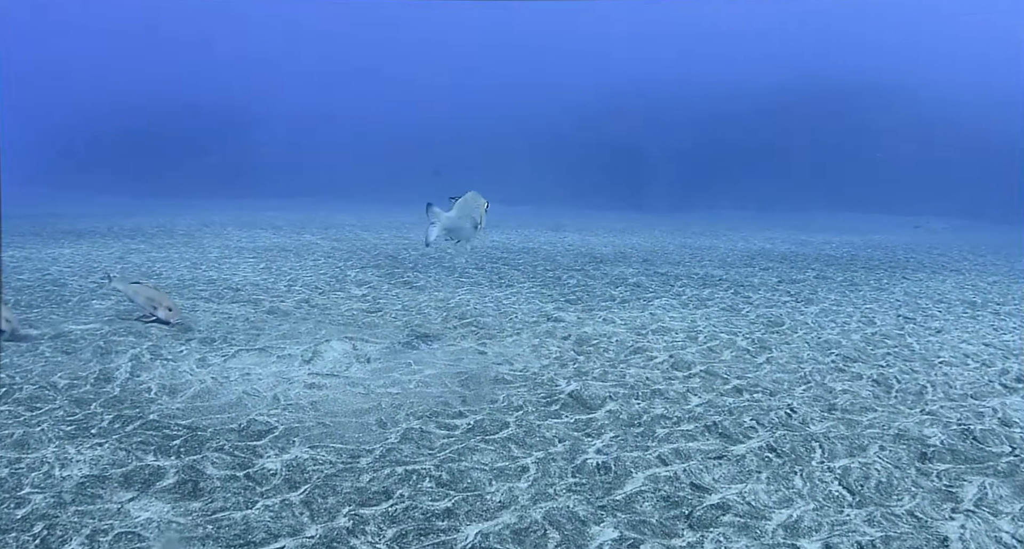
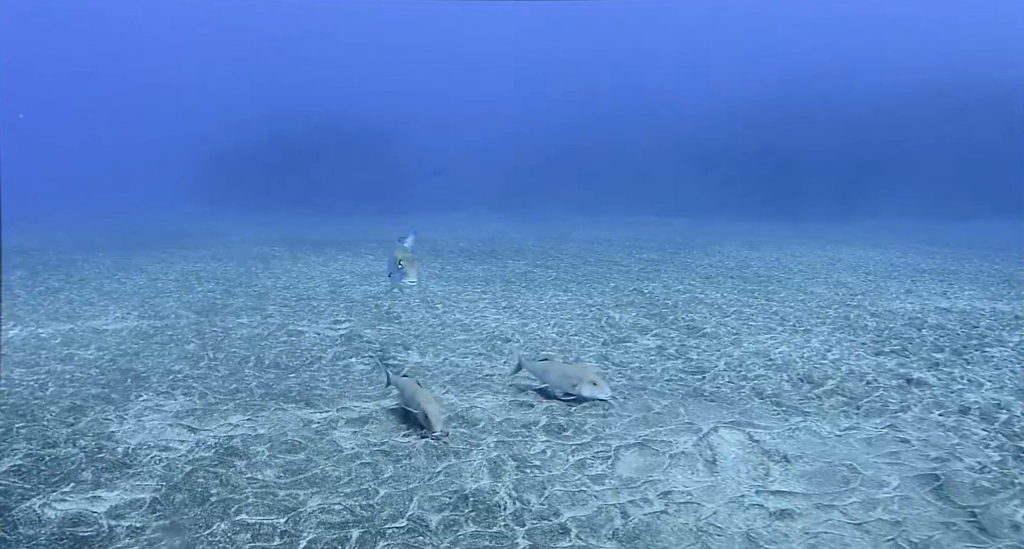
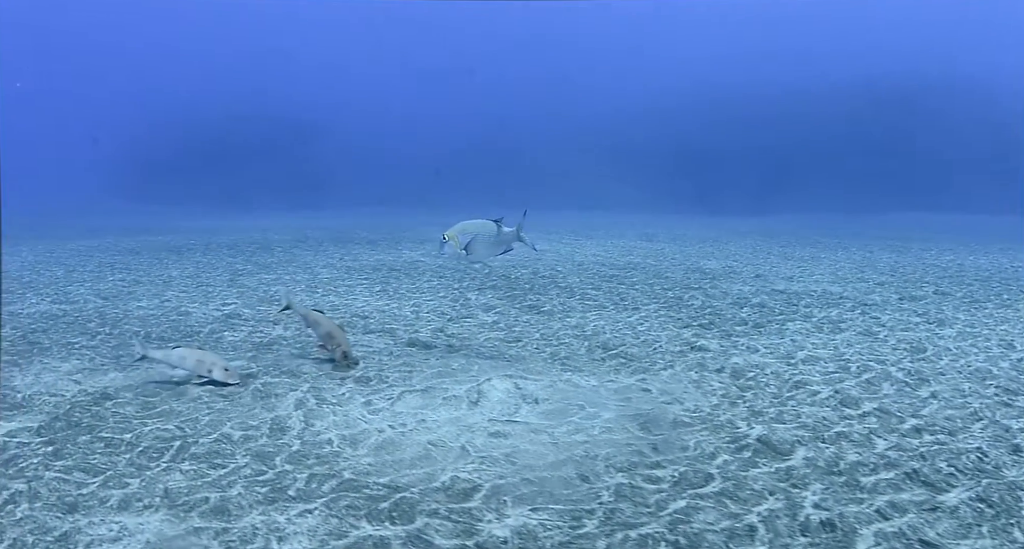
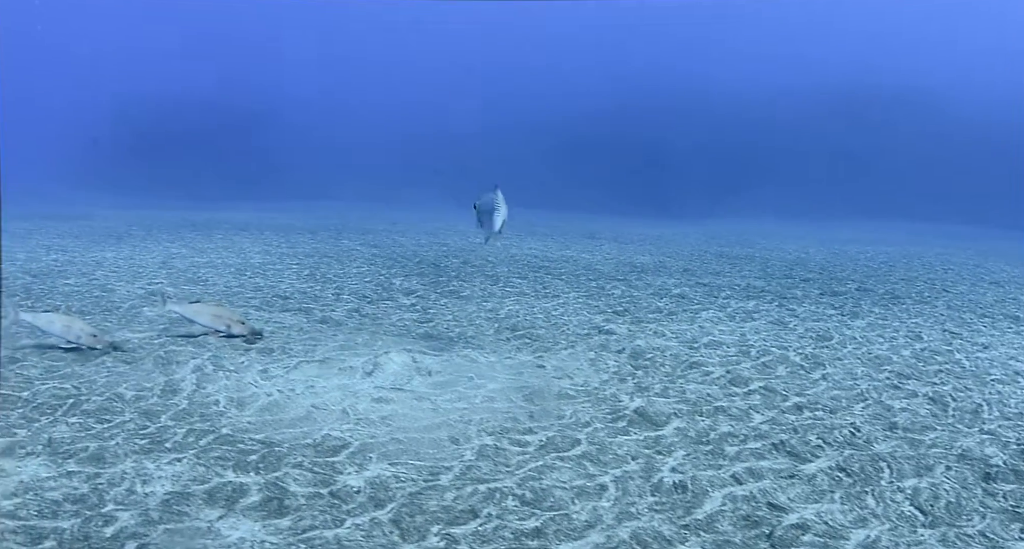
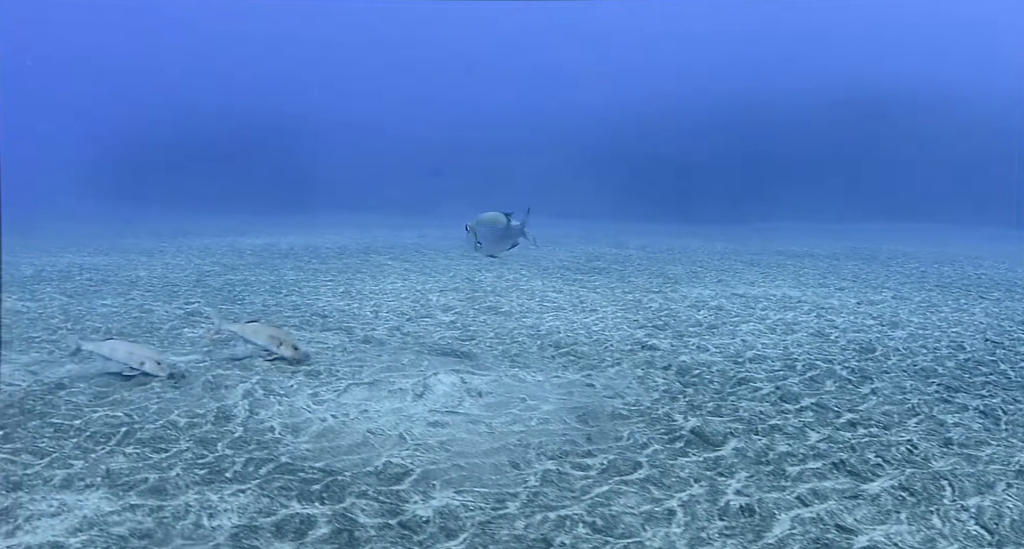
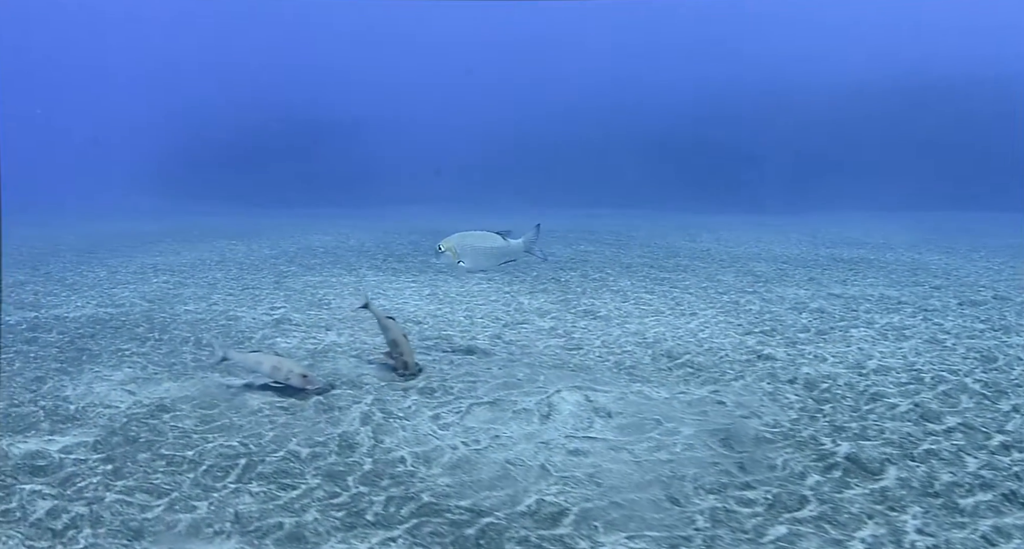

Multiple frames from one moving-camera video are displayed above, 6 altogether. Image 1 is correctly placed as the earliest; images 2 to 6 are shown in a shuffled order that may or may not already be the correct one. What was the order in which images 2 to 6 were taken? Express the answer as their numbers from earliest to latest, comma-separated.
4, 5, 3, 6, 2
